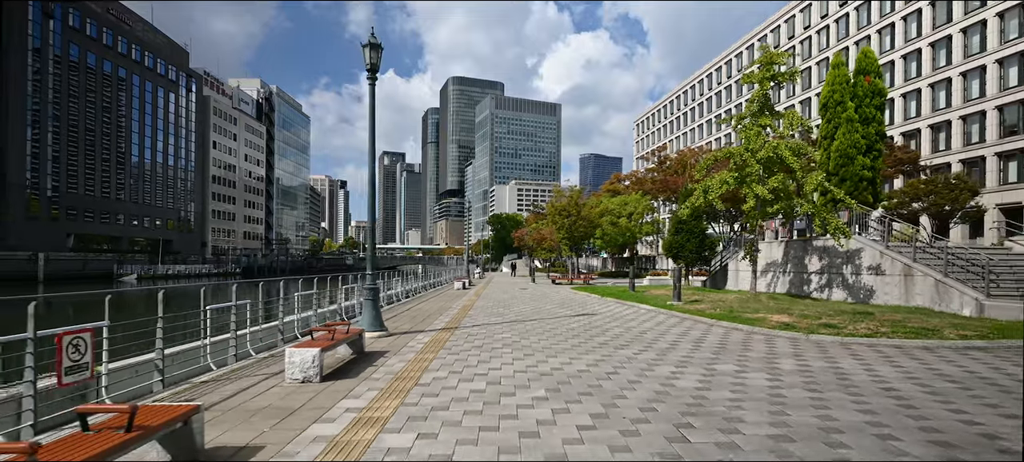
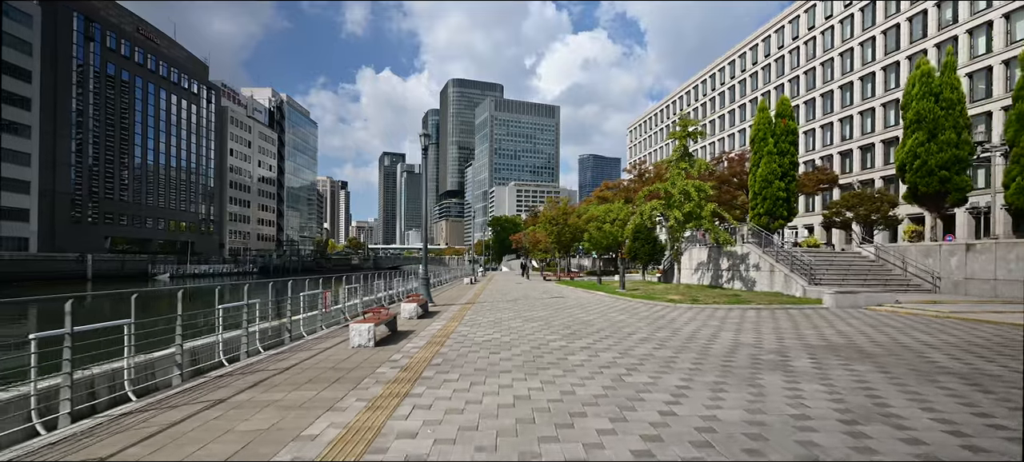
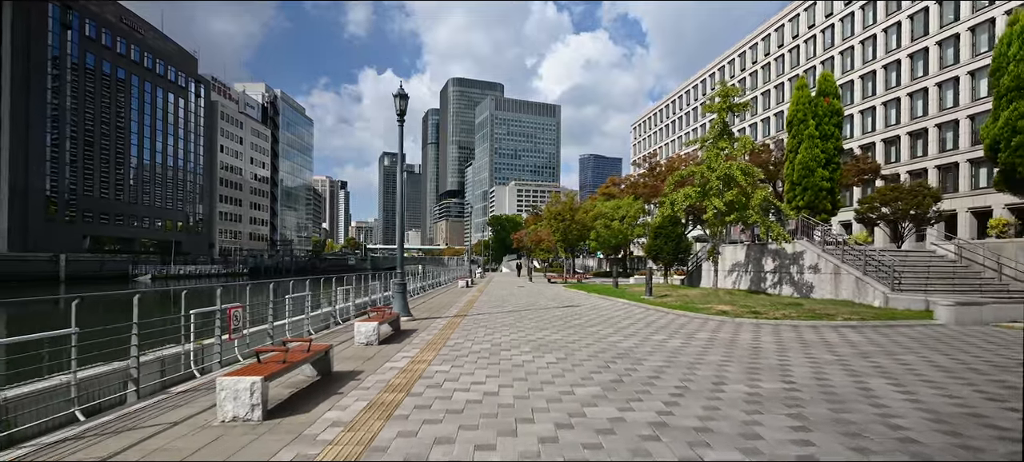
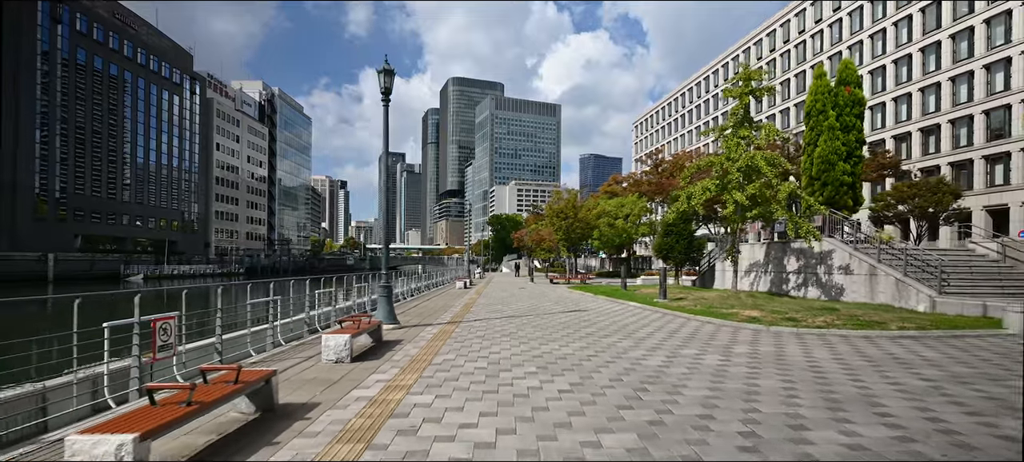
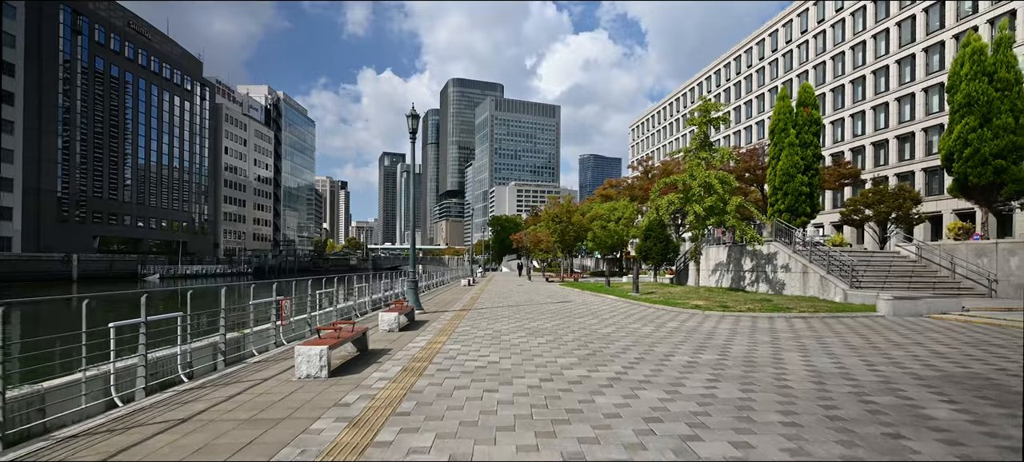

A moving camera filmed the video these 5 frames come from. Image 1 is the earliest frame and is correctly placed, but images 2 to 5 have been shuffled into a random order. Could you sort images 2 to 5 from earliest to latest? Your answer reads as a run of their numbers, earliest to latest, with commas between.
4, 3, 5, 2
